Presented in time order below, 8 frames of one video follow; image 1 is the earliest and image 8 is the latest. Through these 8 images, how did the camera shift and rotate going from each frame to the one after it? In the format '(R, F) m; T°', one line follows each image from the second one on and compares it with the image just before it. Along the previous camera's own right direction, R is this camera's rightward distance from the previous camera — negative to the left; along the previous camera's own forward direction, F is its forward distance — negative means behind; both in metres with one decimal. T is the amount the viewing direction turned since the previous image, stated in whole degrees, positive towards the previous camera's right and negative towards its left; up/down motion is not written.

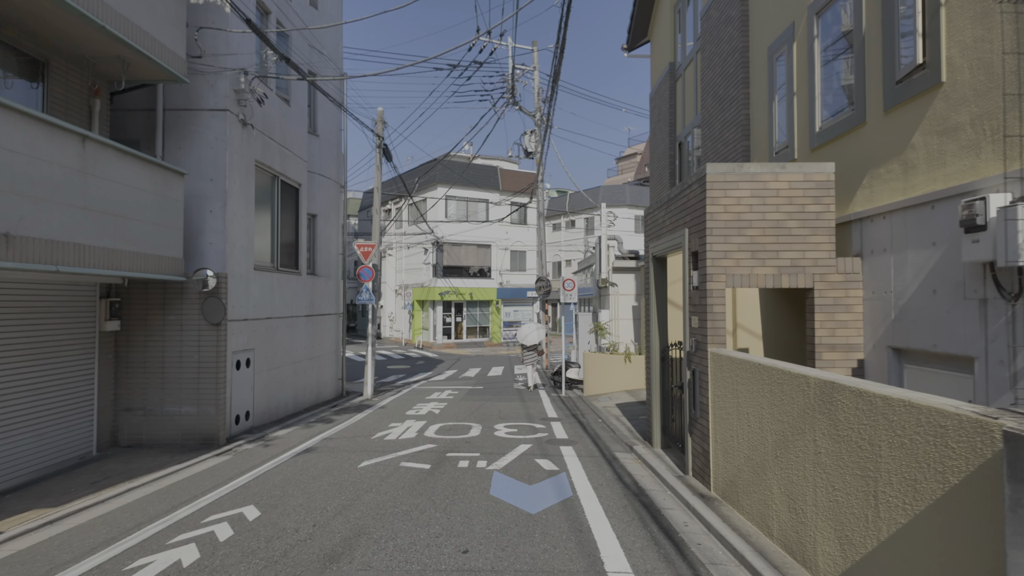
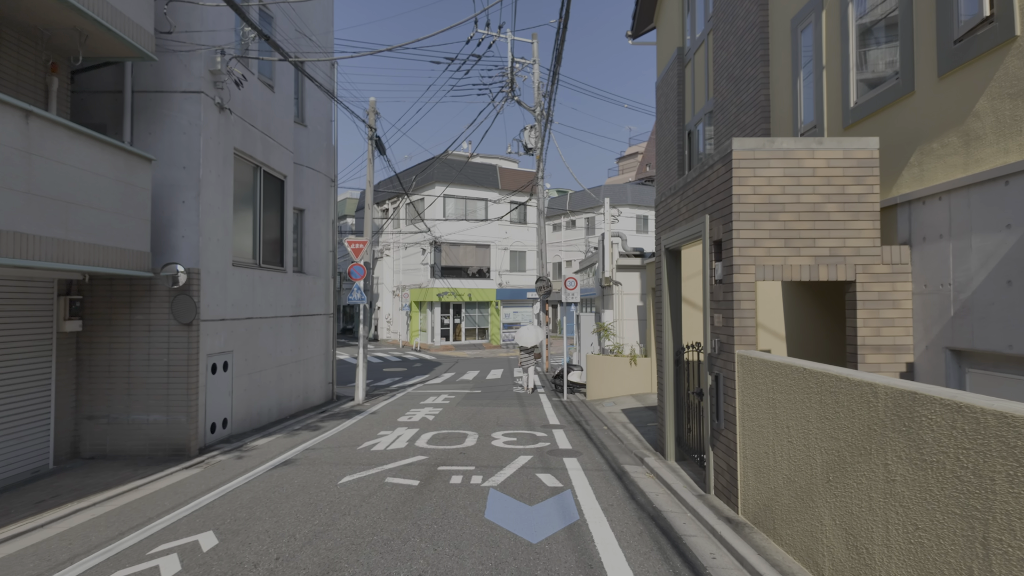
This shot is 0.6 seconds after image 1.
(0.0, +0.8) m; 0°
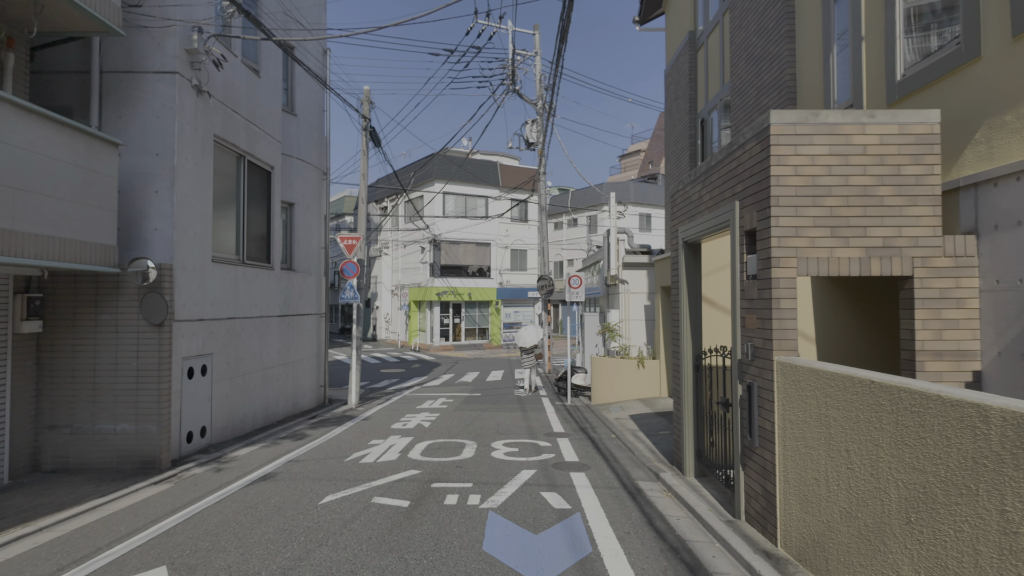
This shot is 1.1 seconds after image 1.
(0.0, +0.7) m; 0°
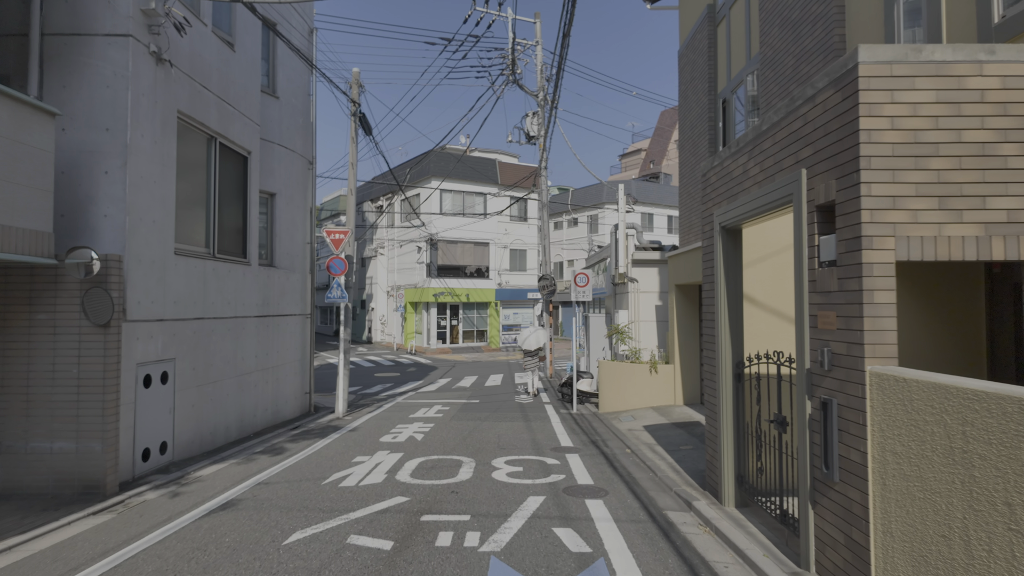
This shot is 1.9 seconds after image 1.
(-0.1, +1.1) m; 0°
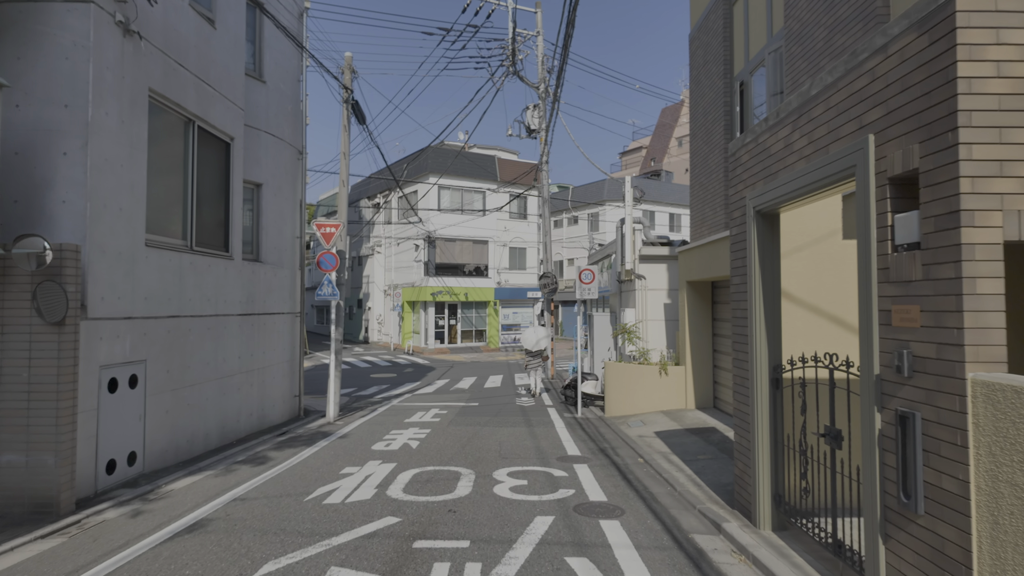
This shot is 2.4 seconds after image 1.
(-0.1, +0.7) m; 0°
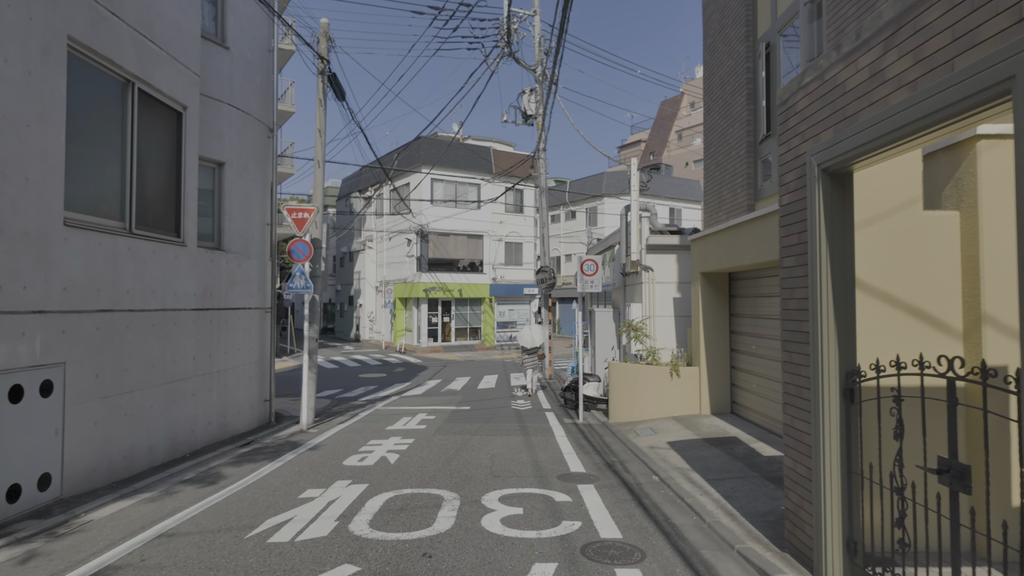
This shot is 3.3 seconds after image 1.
(0.0, +1.2) m; 0°
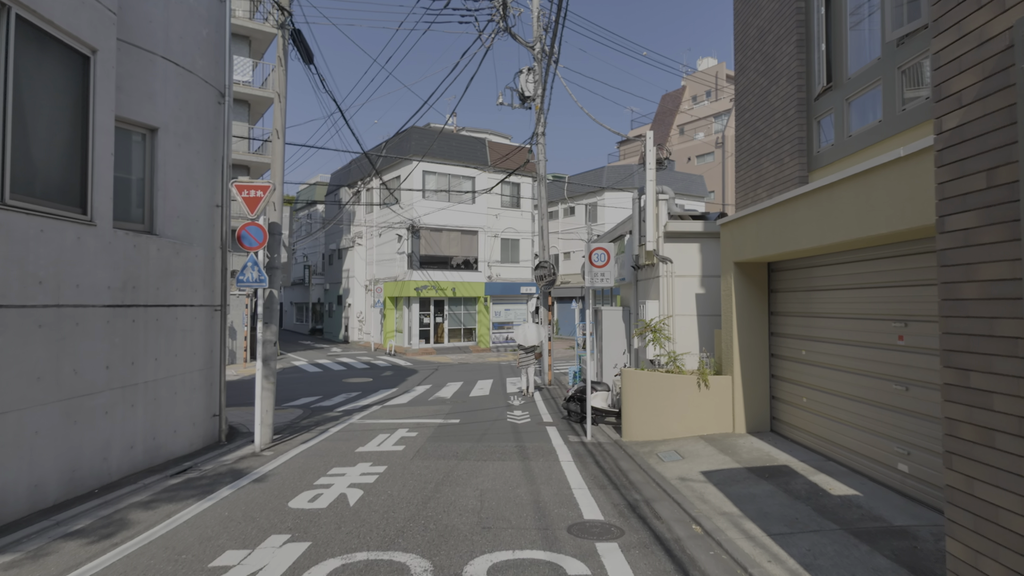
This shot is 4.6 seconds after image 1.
(0.0, +1.7) m; 0°
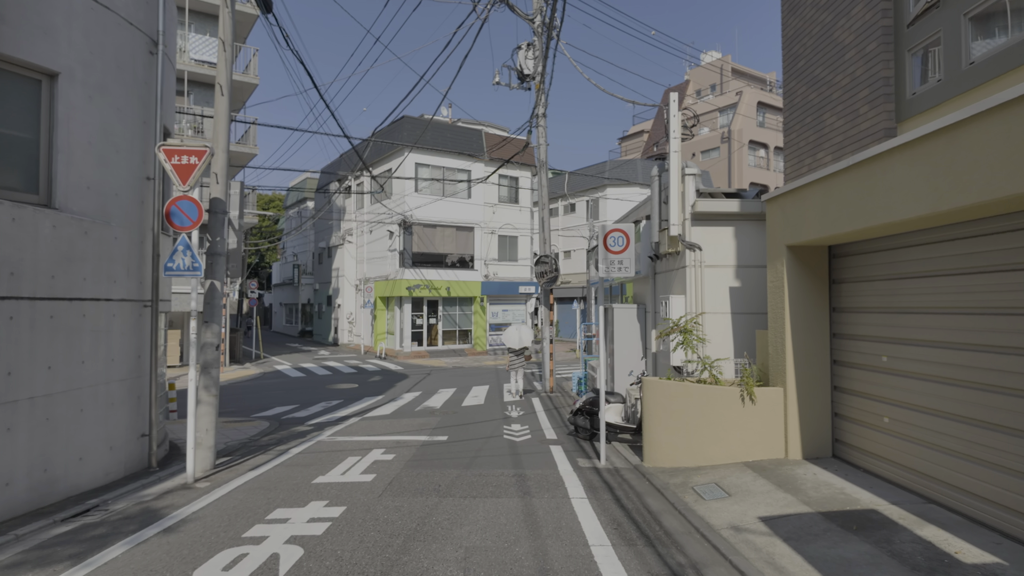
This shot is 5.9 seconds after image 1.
(0.0, +1.7) m; 0°
